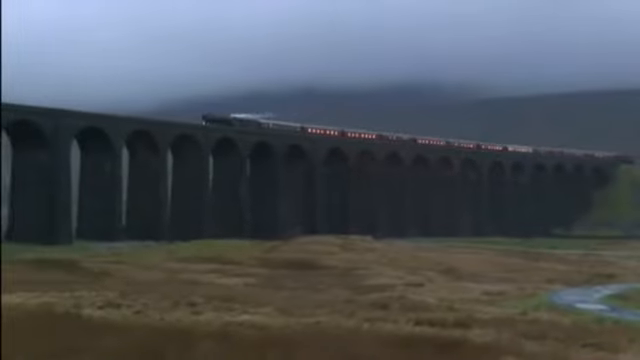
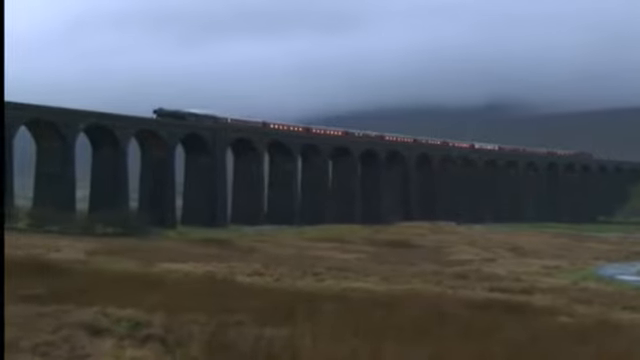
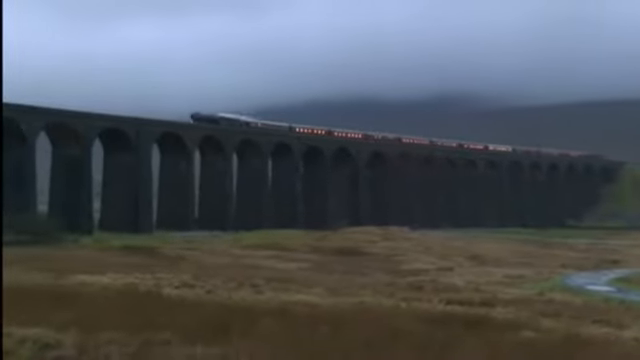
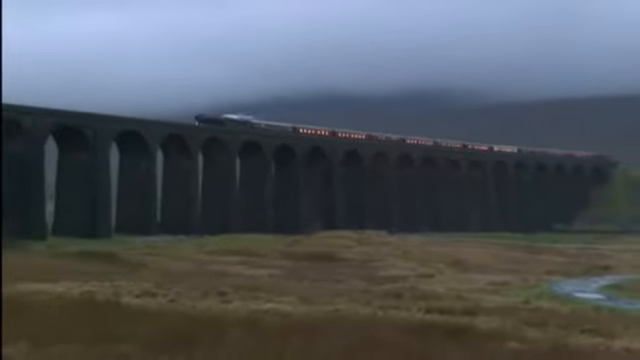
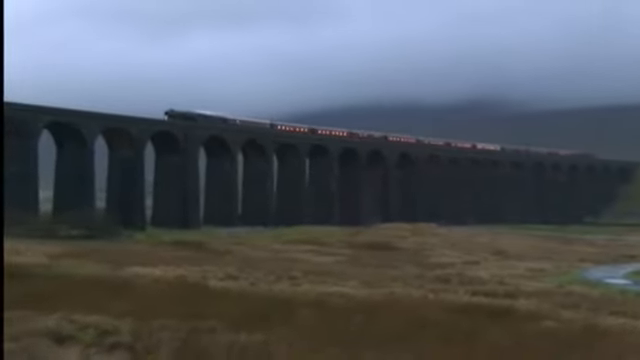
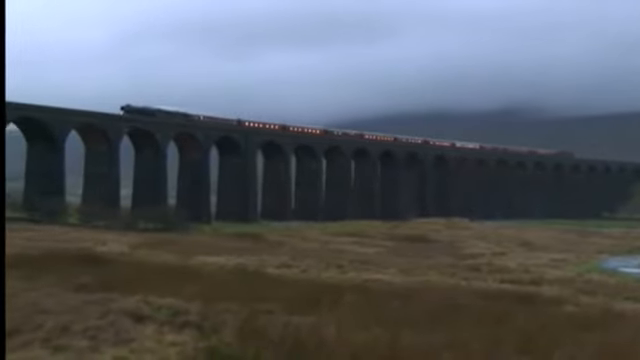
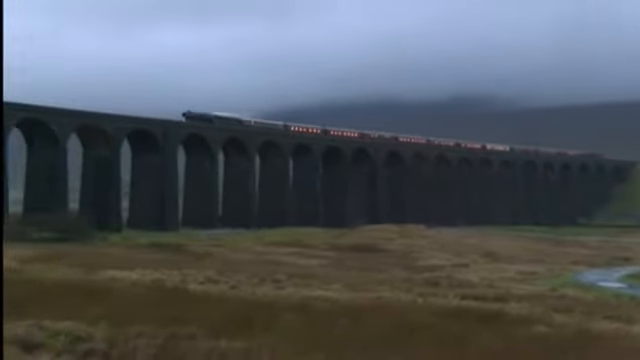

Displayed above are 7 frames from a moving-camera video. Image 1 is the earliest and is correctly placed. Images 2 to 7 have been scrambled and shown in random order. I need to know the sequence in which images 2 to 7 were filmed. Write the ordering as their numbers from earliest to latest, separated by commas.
4, 3, 7, 5, 2, 6
